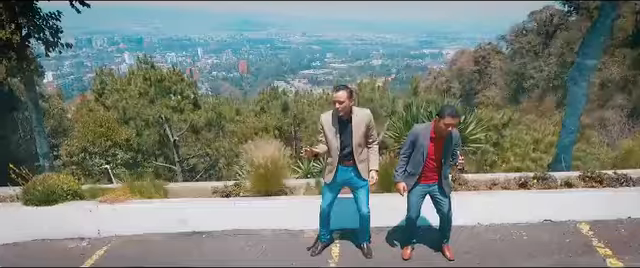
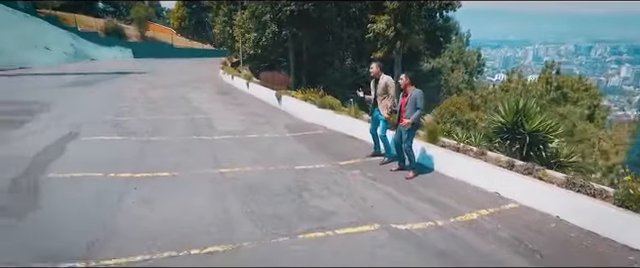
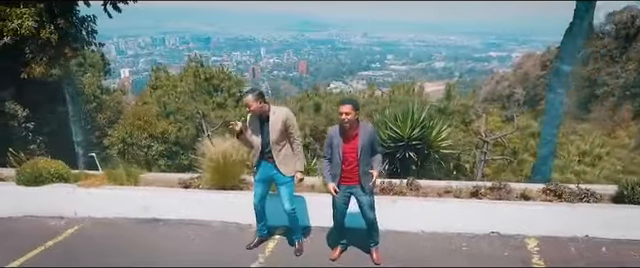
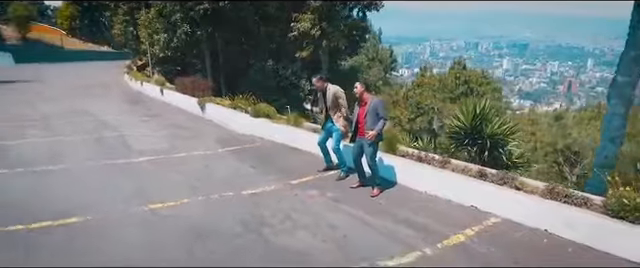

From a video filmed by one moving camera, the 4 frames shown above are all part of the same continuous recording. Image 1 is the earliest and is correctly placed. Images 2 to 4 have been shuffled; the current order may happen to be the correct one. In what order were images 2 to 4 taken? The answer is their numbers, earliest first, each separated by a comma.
3, 4, 2
